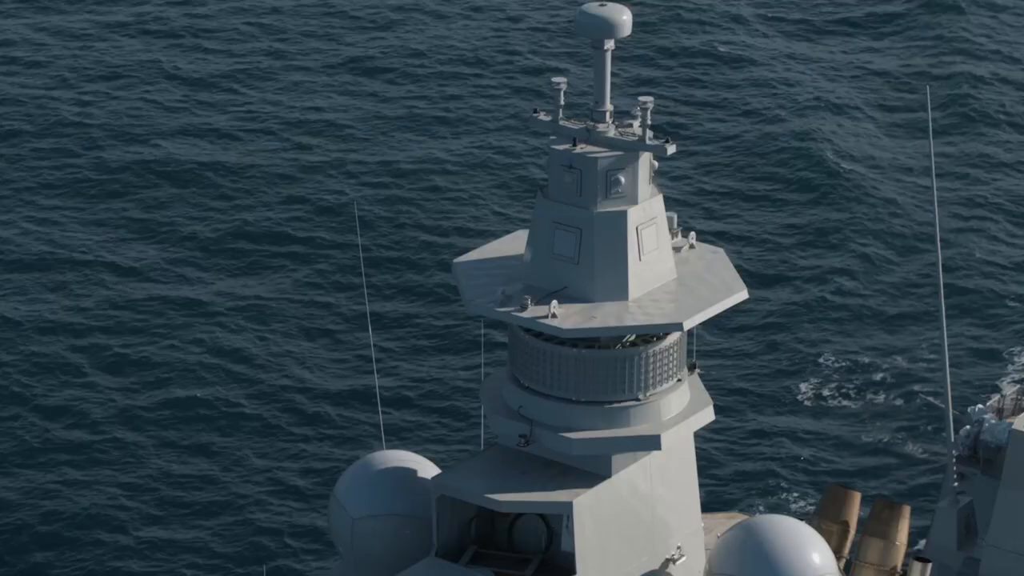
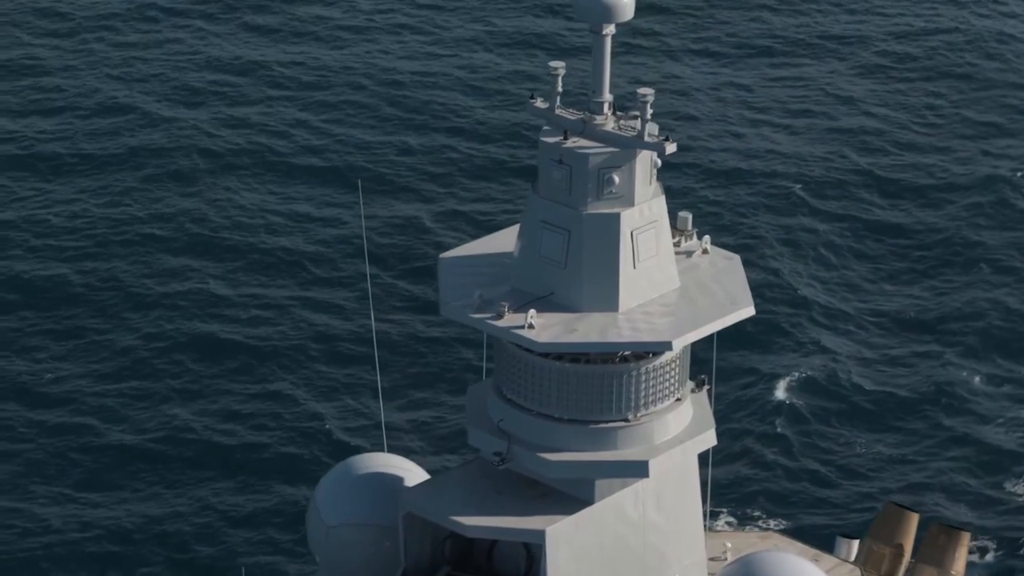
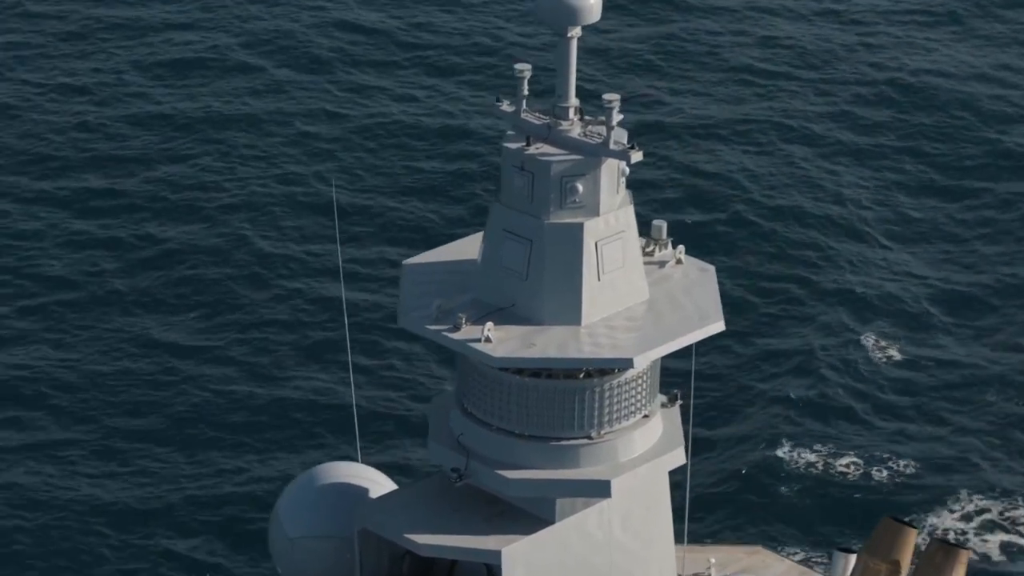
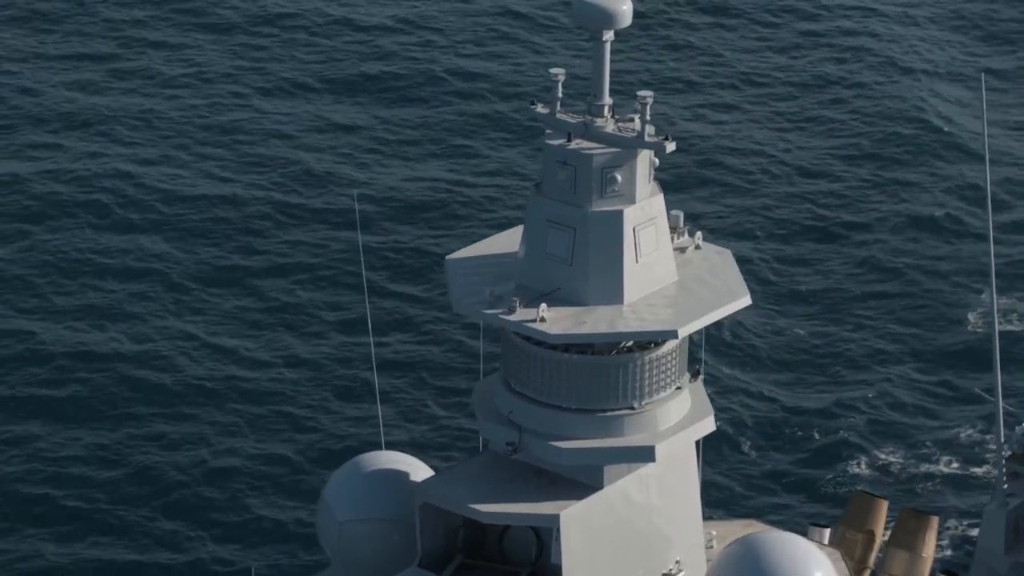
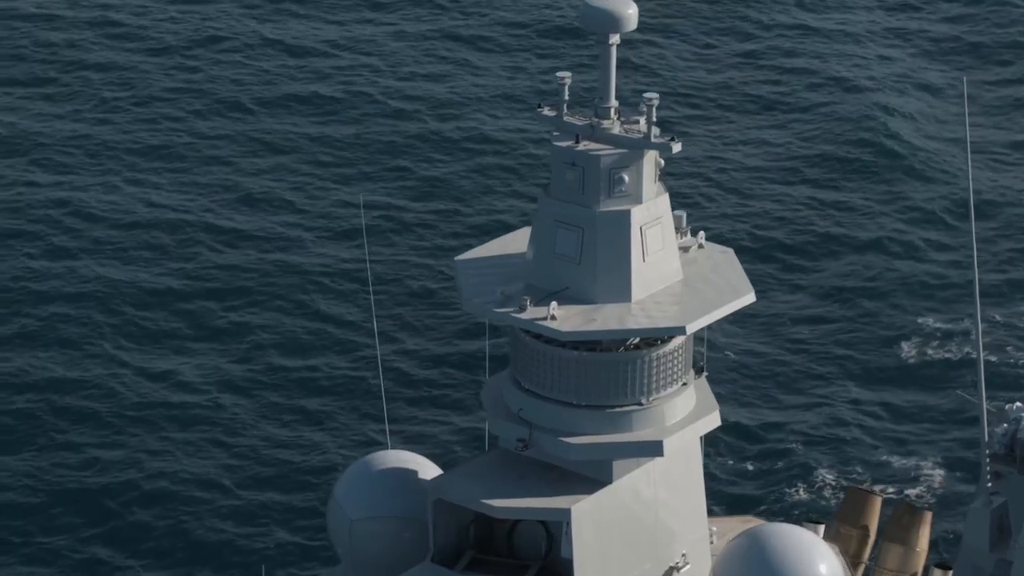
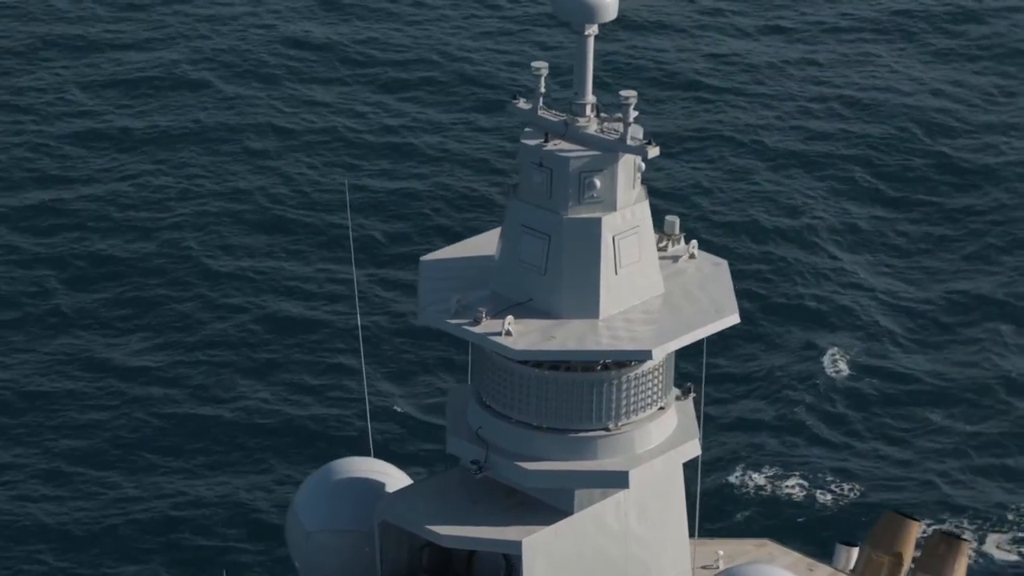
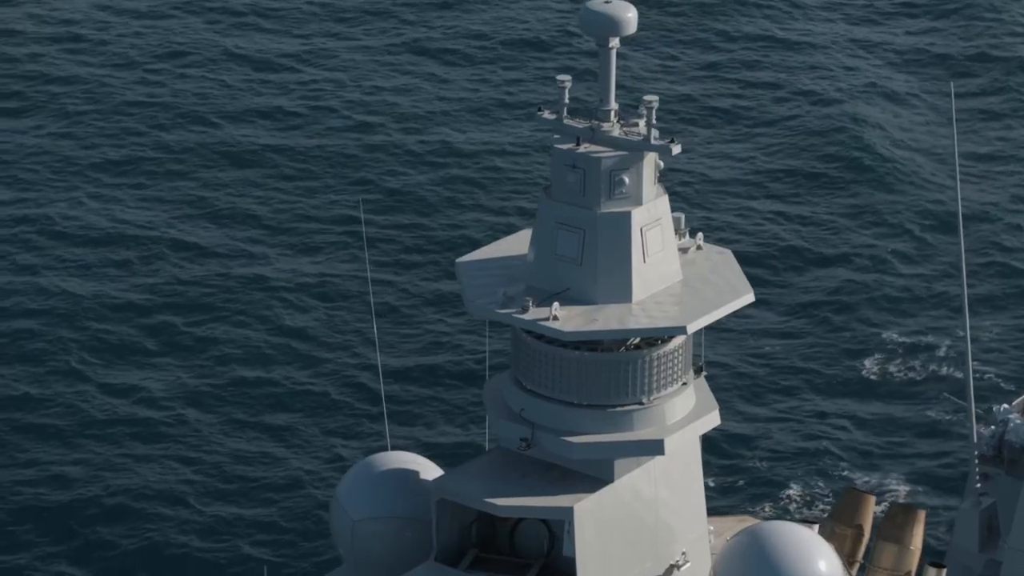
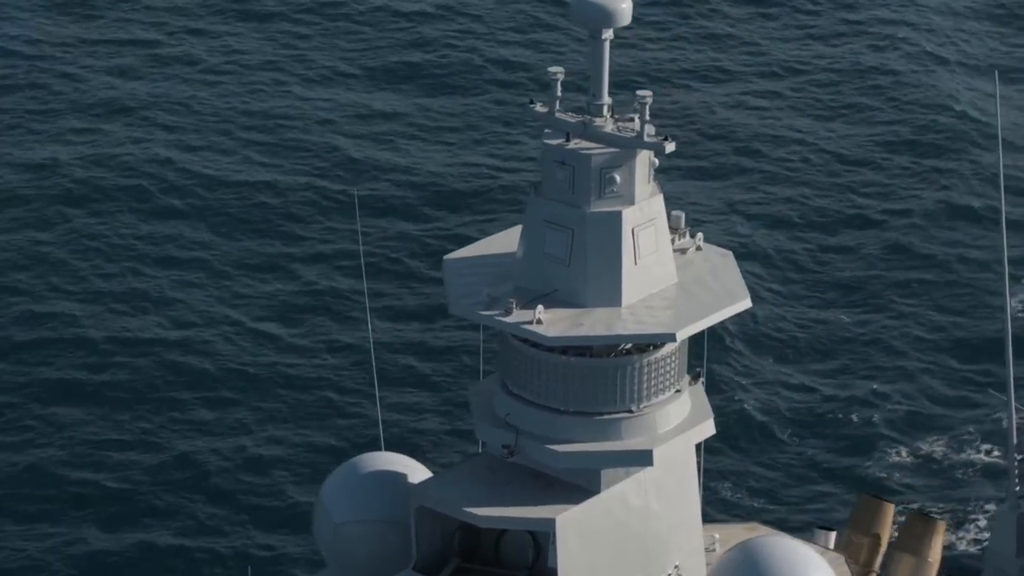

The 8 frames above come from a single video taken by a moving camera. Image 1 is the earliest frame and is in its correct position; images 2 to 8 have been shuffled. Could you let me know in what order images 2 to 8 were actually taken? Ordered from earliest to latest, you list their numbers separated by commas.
7, 5, 4, 8, 2, 6, 3
